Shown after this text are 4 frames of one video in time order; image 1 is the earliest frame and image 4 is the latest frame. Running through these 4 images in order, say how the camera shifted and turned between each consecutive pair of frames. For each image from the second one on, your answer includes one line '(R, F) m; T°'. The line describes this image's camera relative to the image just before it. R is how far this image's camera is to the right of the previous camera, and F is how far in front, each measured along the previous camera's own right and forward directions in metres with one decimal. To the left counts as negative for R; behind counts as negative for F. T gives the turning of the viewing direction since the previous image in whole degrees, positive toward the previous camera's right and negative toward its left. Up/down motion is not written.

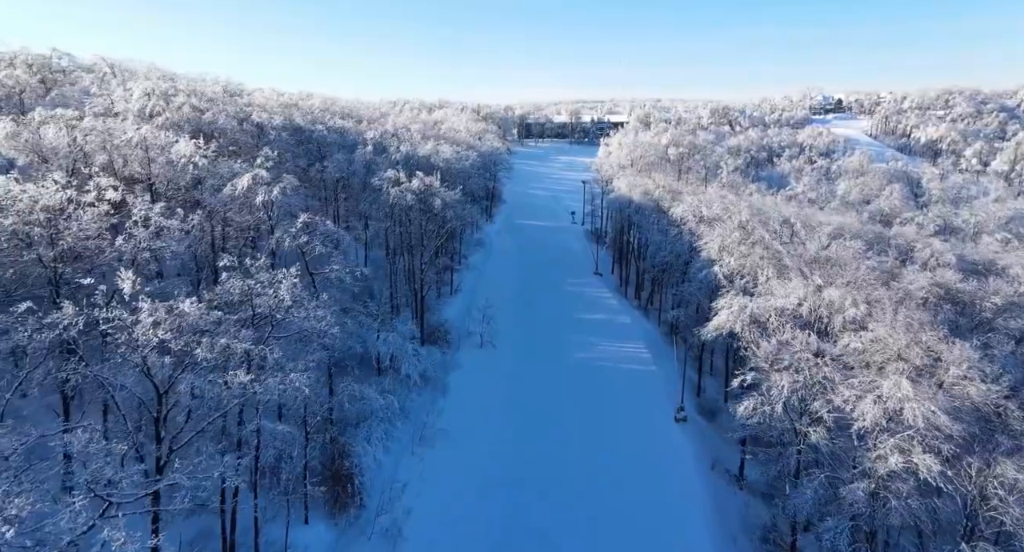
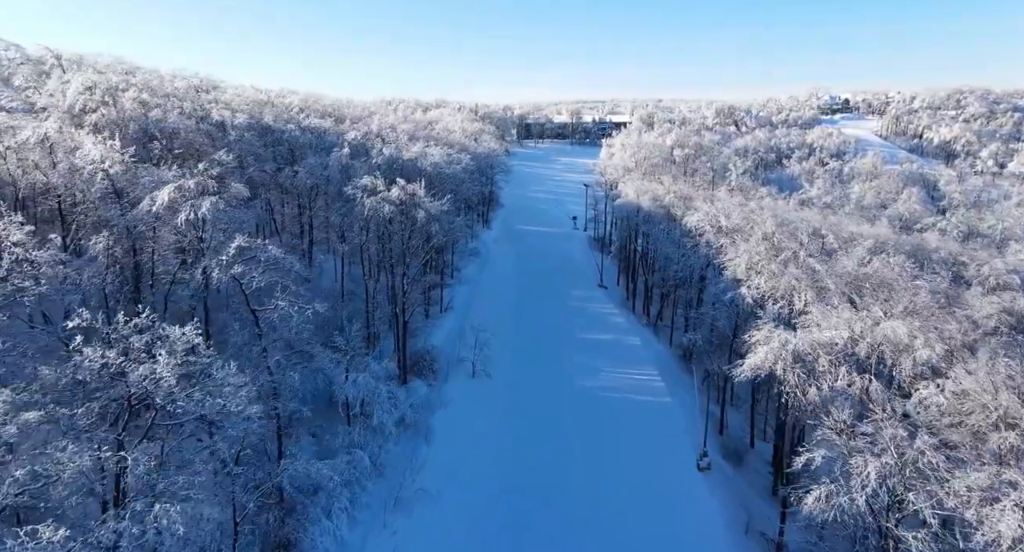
(+0.2, +6.0) m; 0°
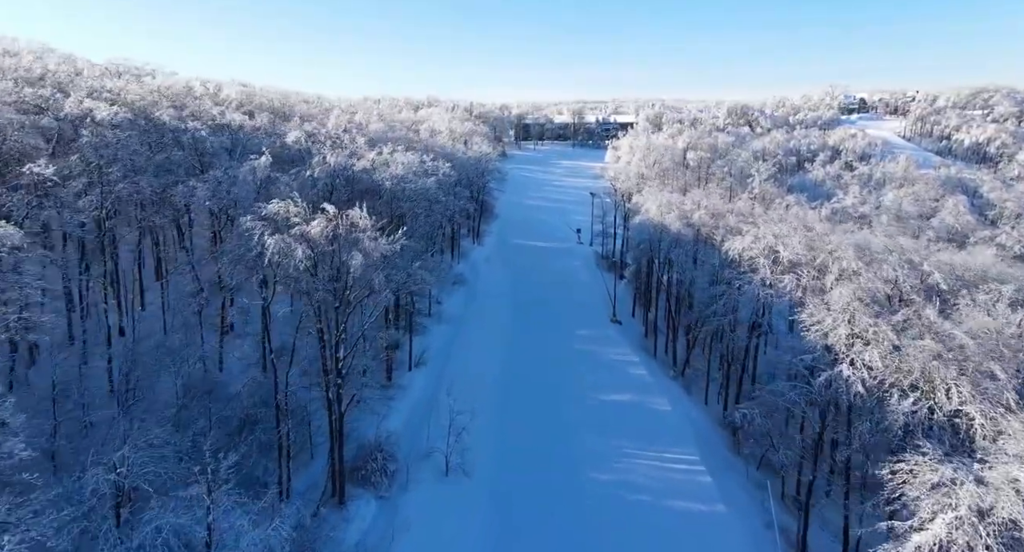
(+0.5, +13.0) m; 0°
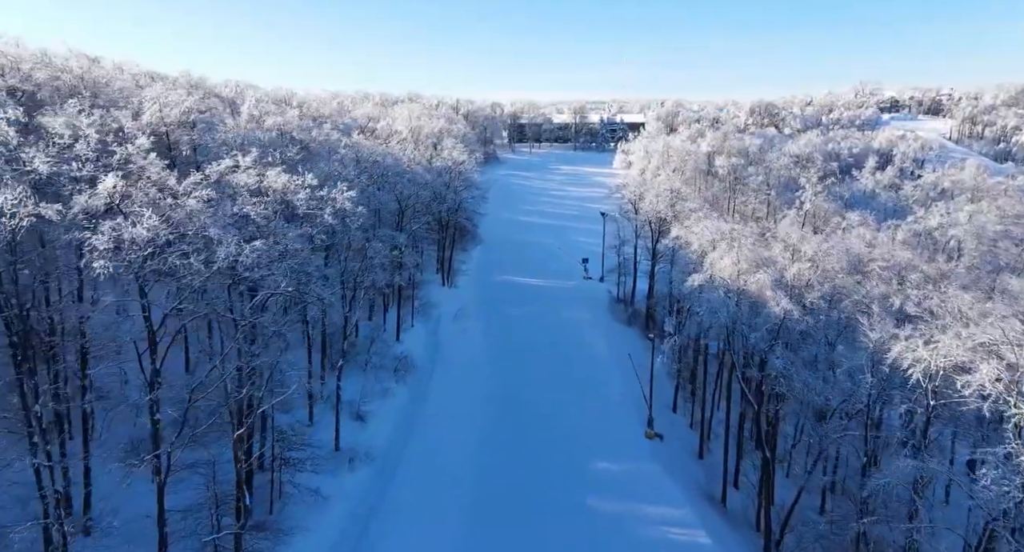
(+1.3, +22.7) m; 0°
